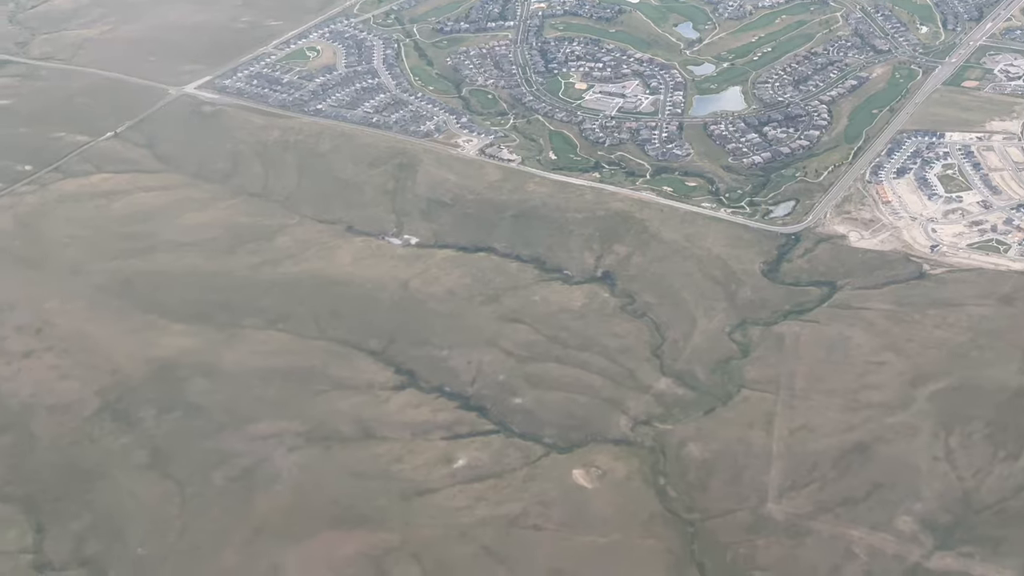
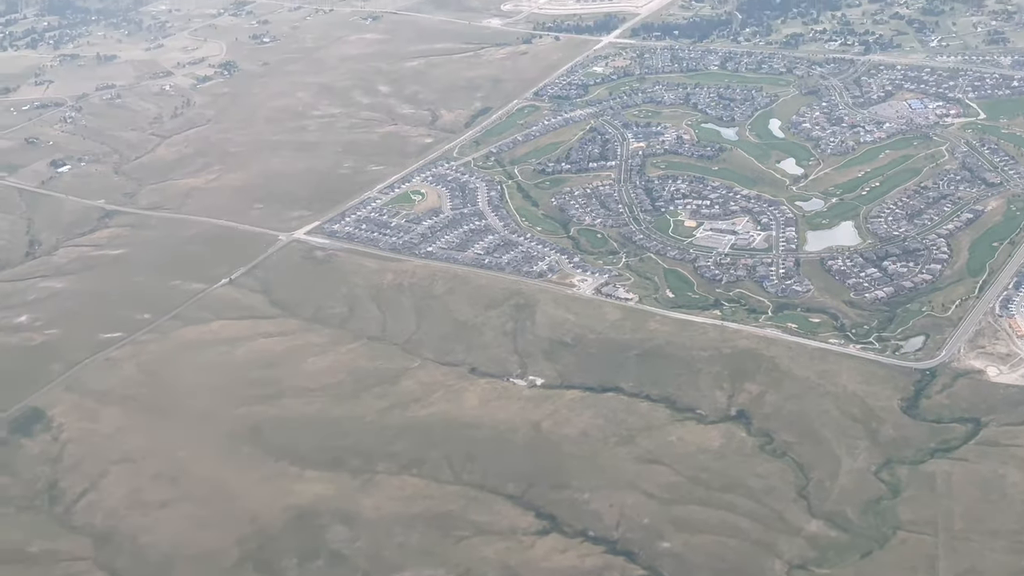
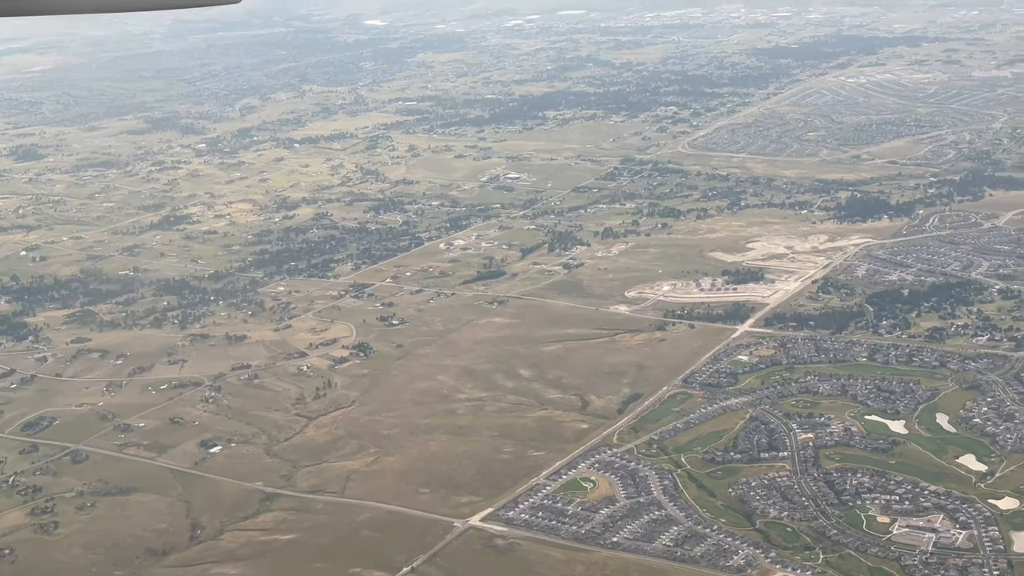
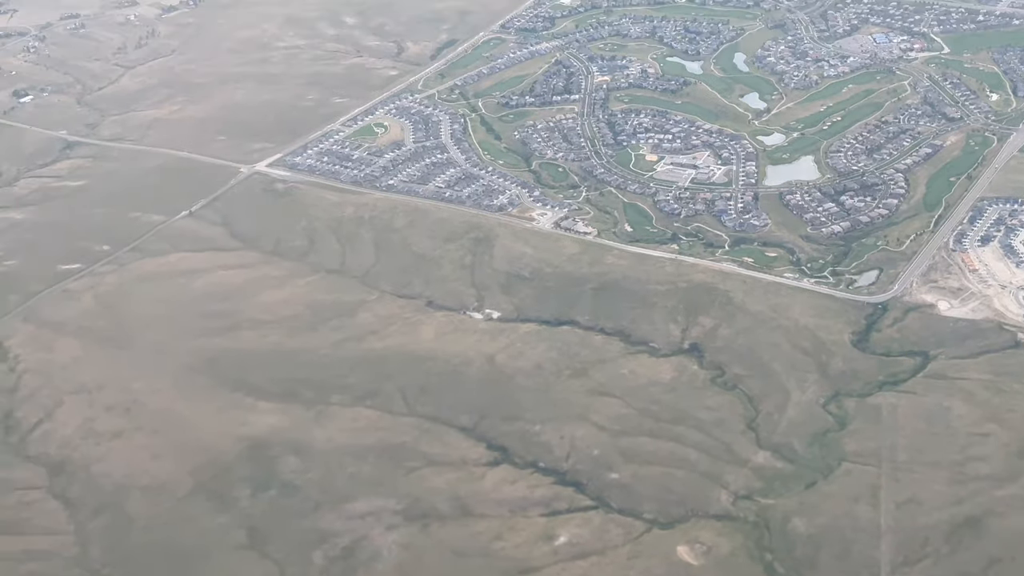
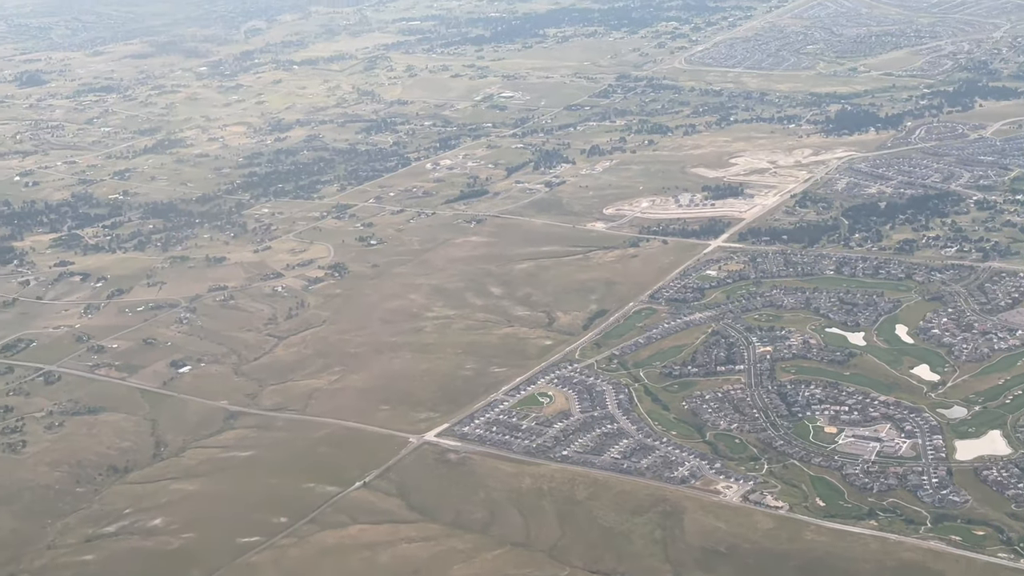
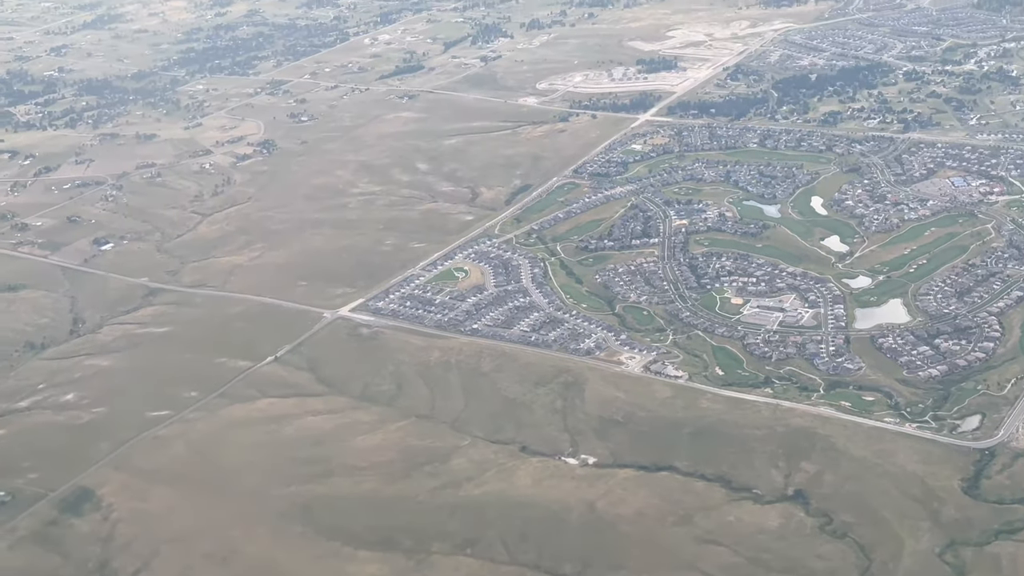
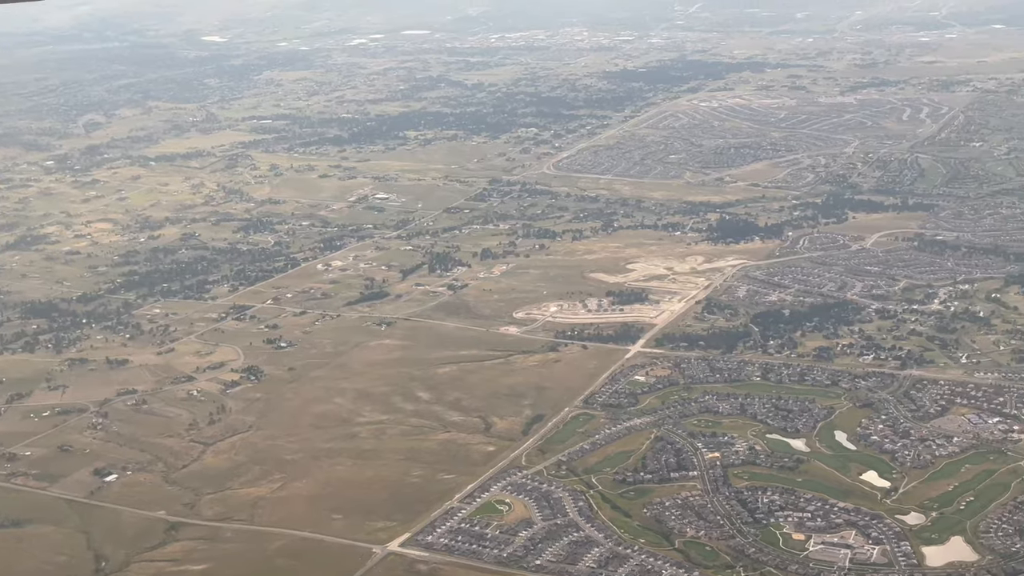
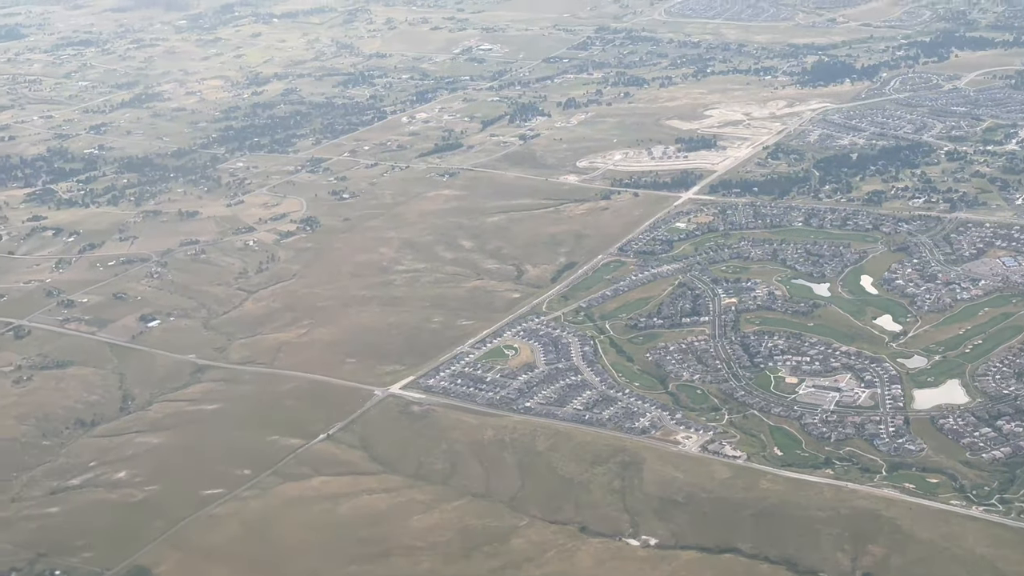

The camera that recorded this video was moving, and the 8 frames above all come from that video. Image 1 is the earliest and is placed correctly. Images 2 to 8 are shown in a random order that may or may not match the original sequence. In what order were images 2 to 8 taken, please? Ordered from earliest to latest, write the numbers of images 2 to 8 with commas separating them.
4, 2, 6, 8, 5, 3, 7
